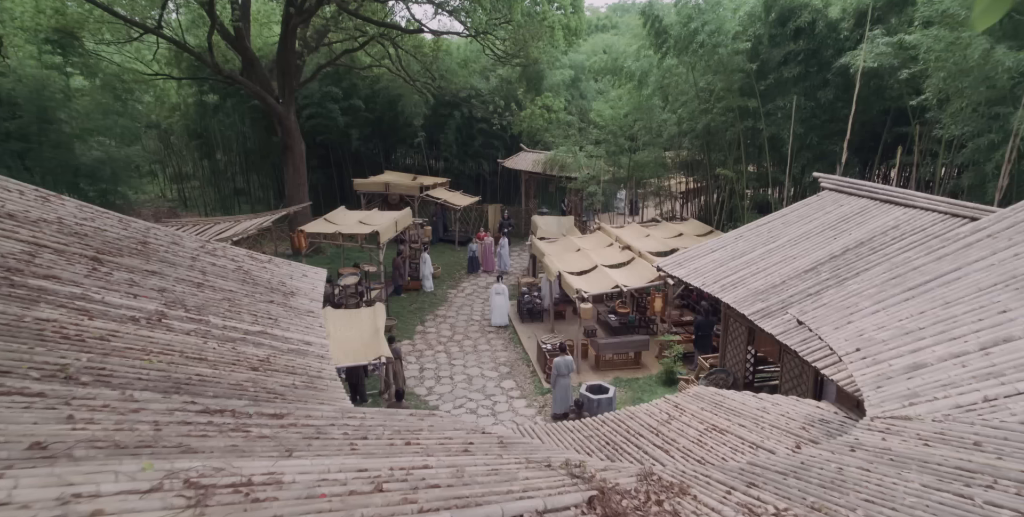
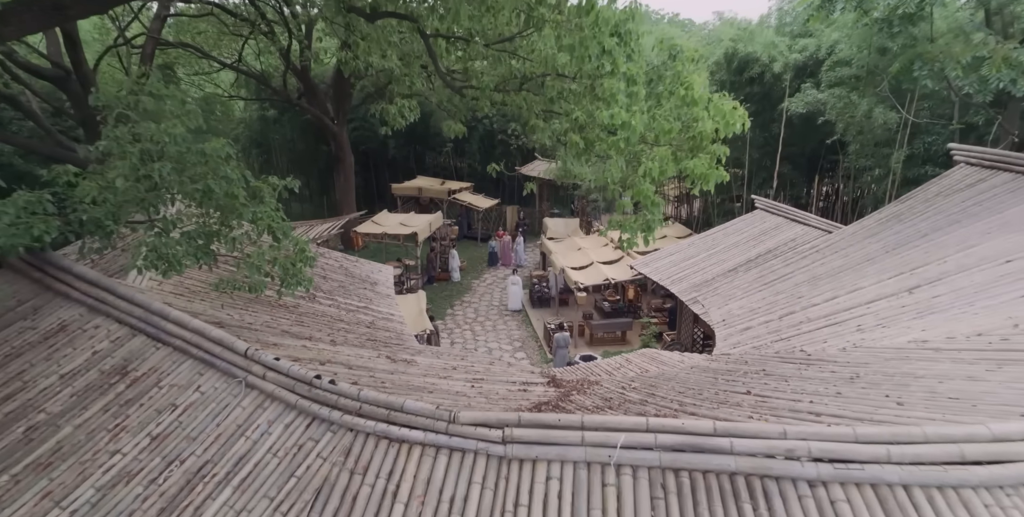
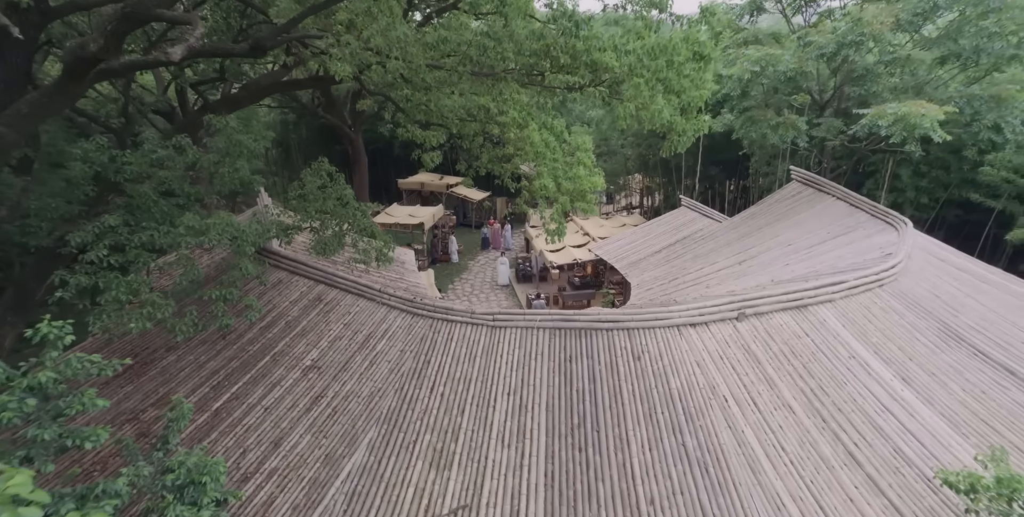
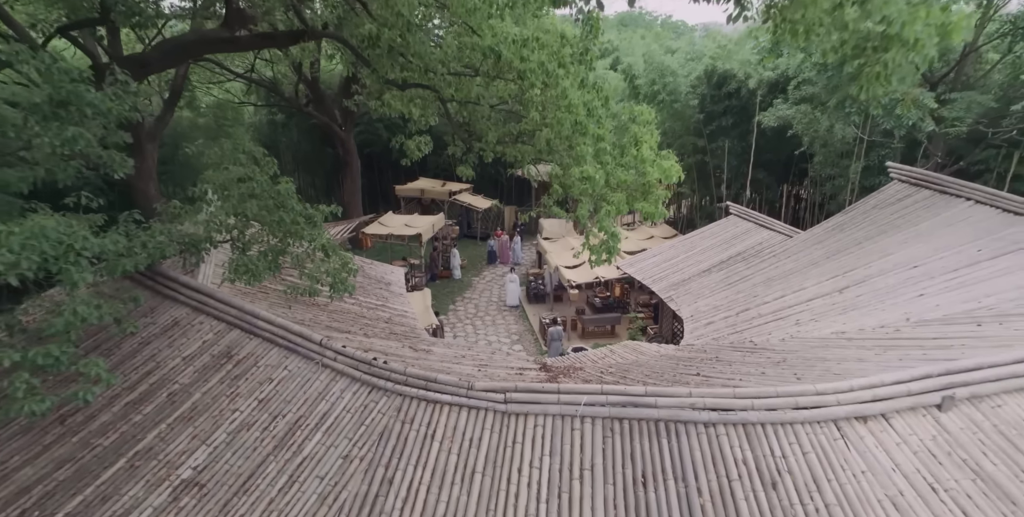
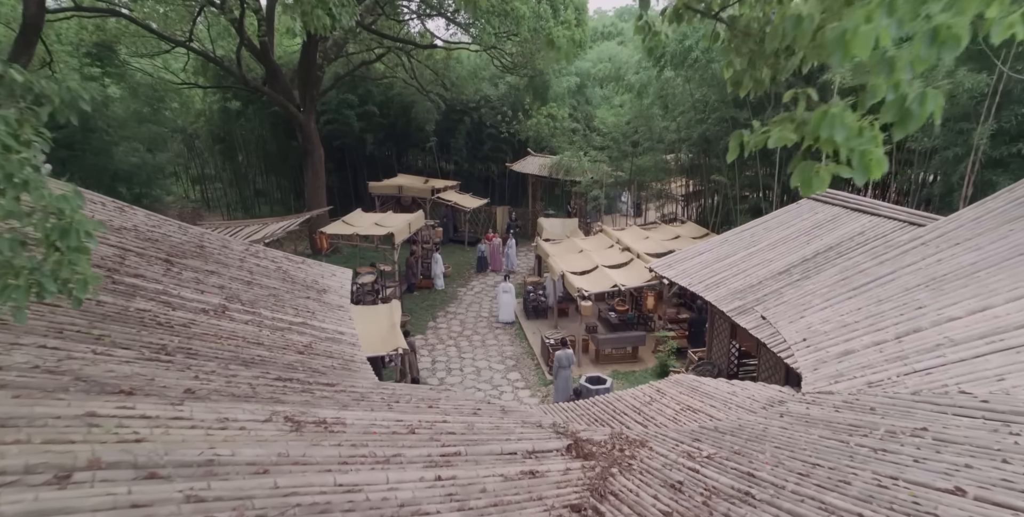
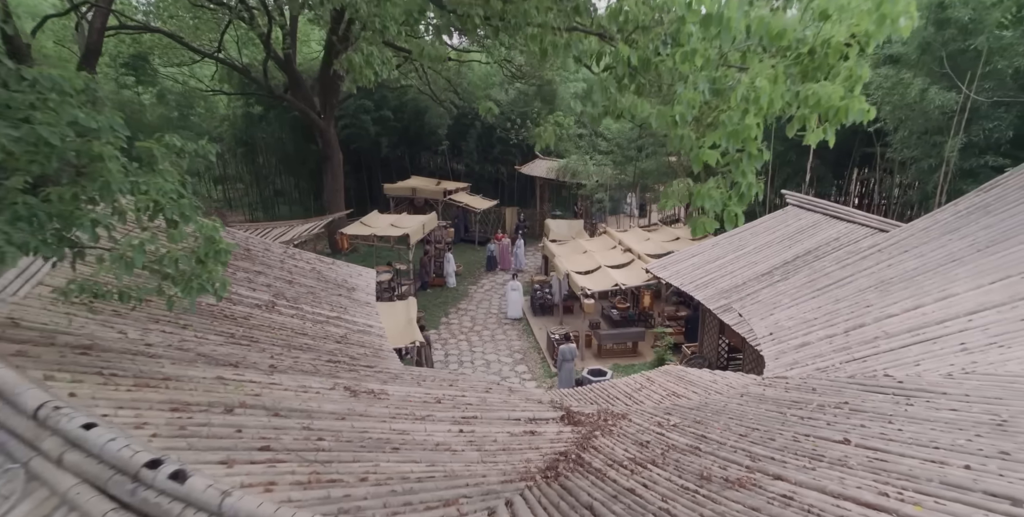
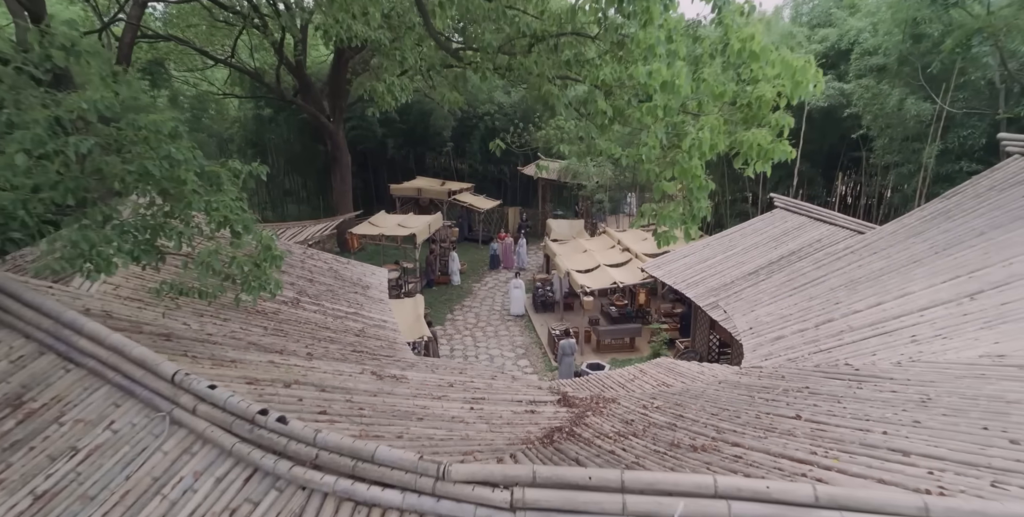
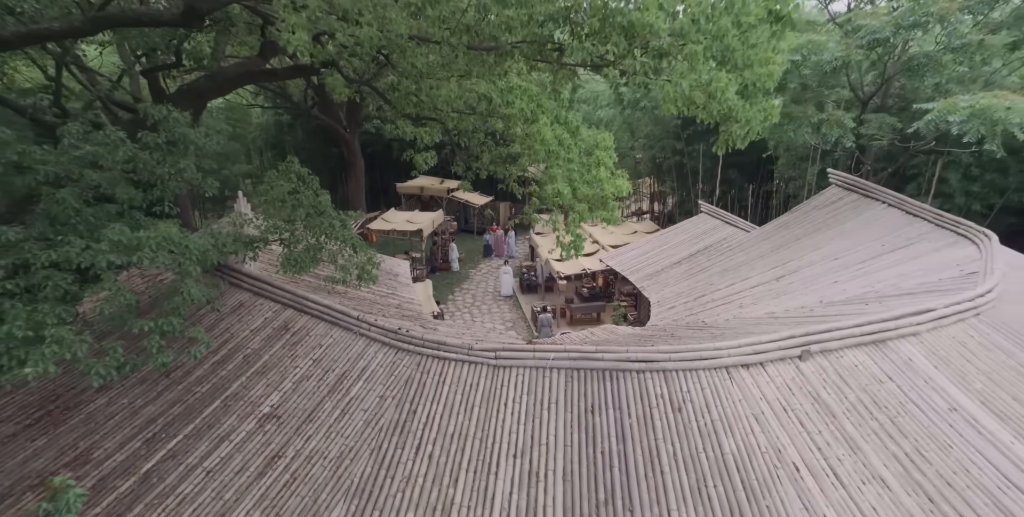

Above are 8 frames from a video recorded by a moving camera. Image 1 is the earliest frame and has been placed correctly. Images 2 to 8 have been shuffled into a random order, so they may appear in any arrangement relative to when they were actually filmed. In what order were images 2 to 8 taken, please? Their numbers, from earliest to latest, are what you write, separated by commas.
5, 6, 7, 2, 4, 8, 3
